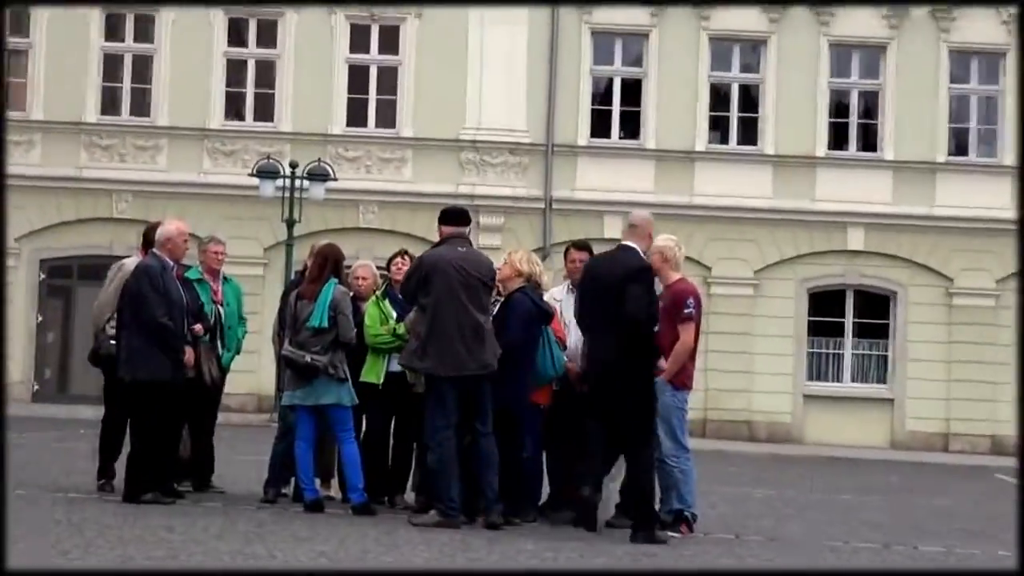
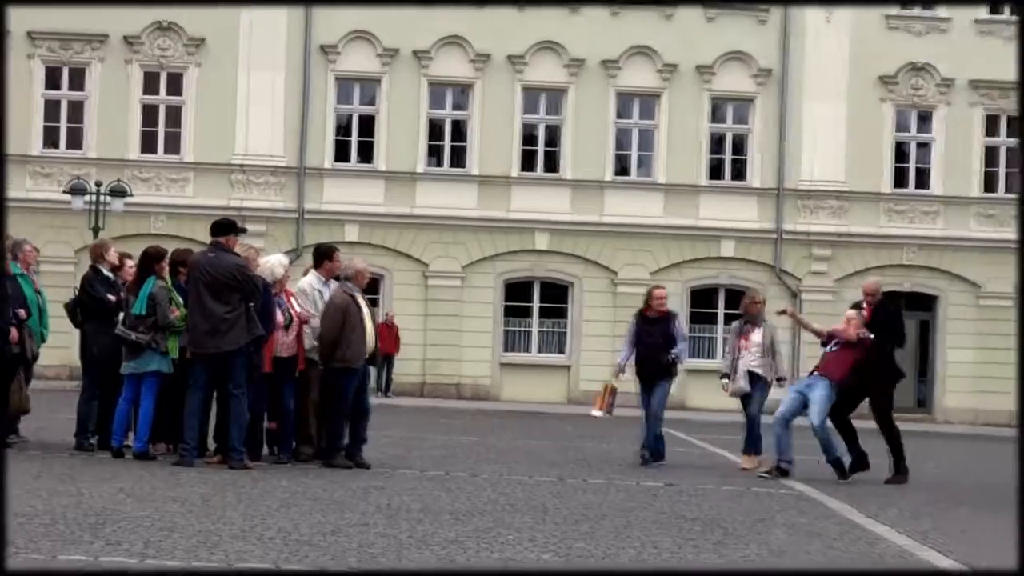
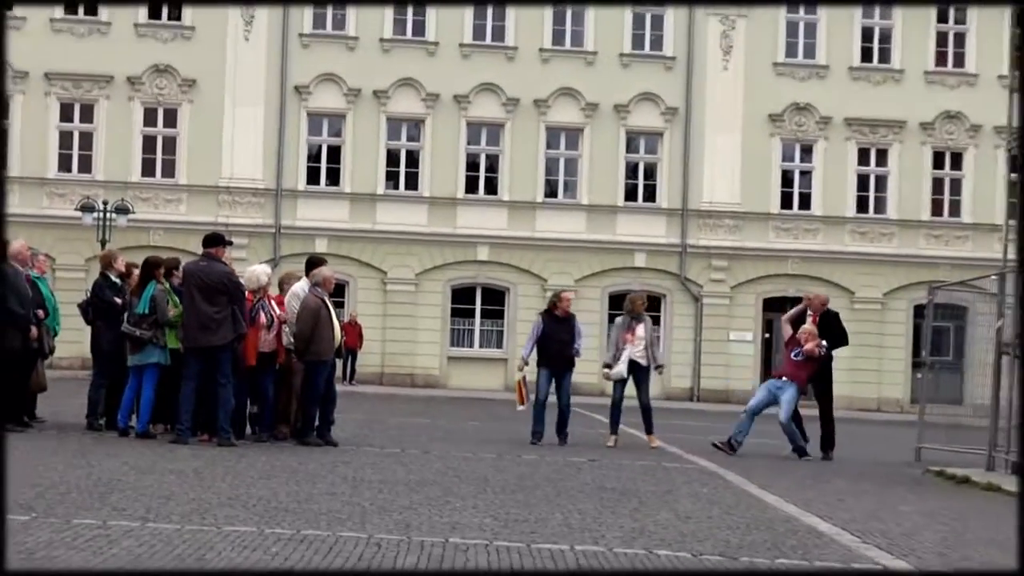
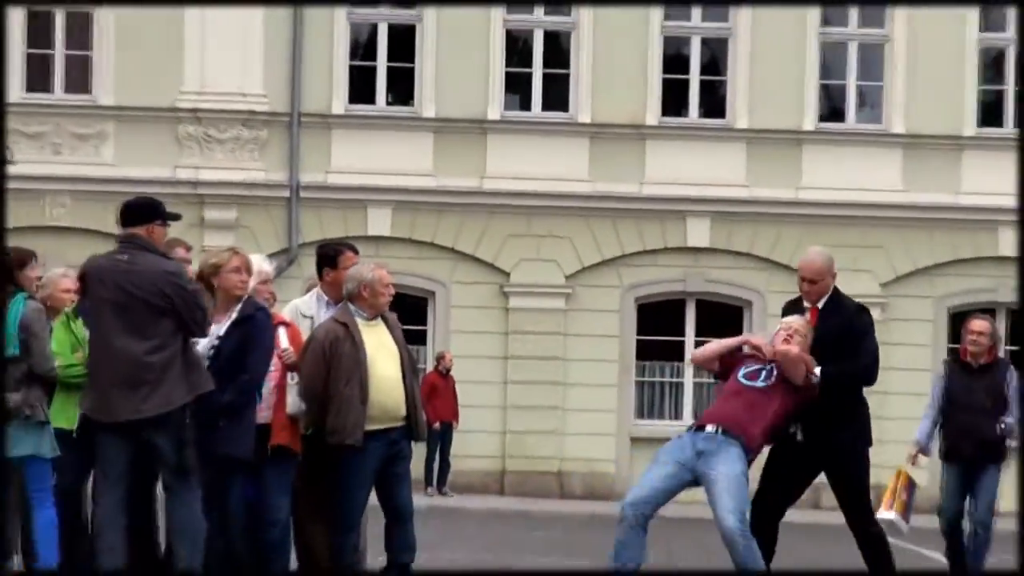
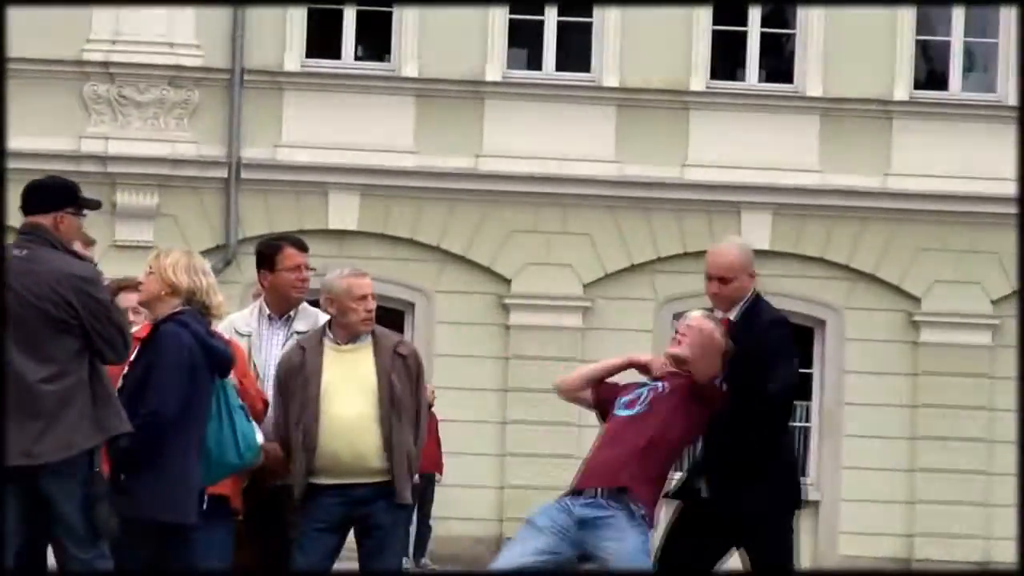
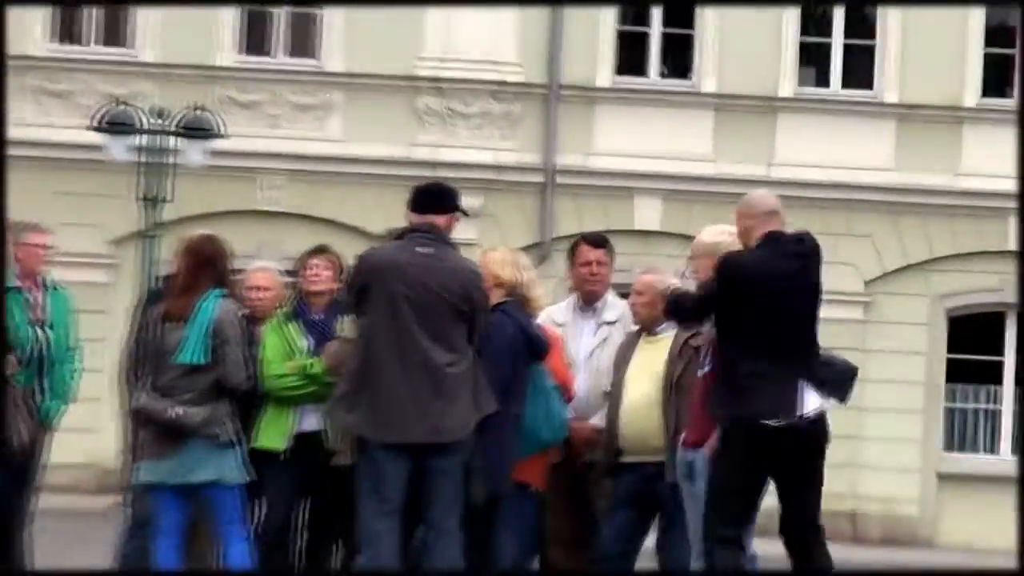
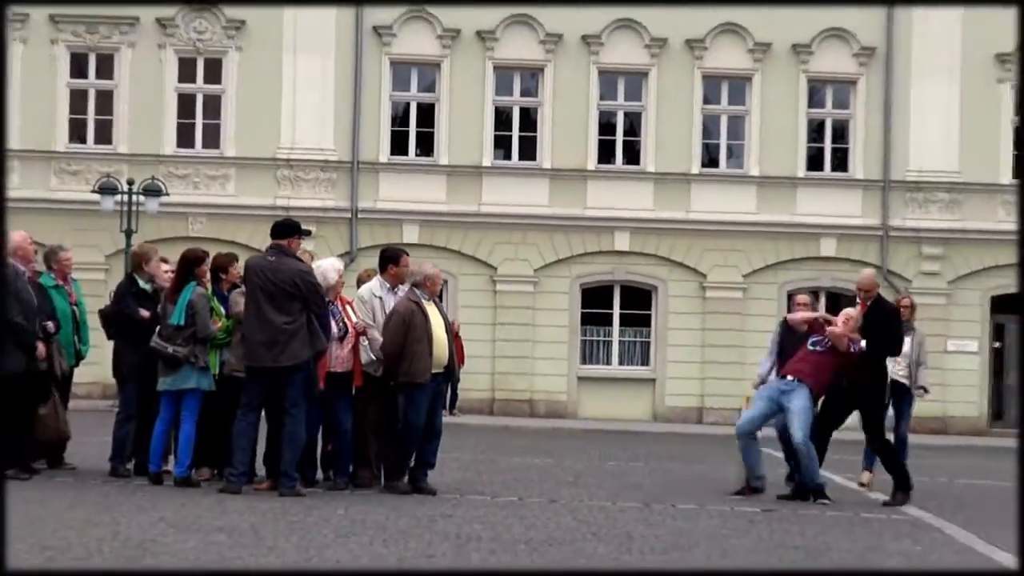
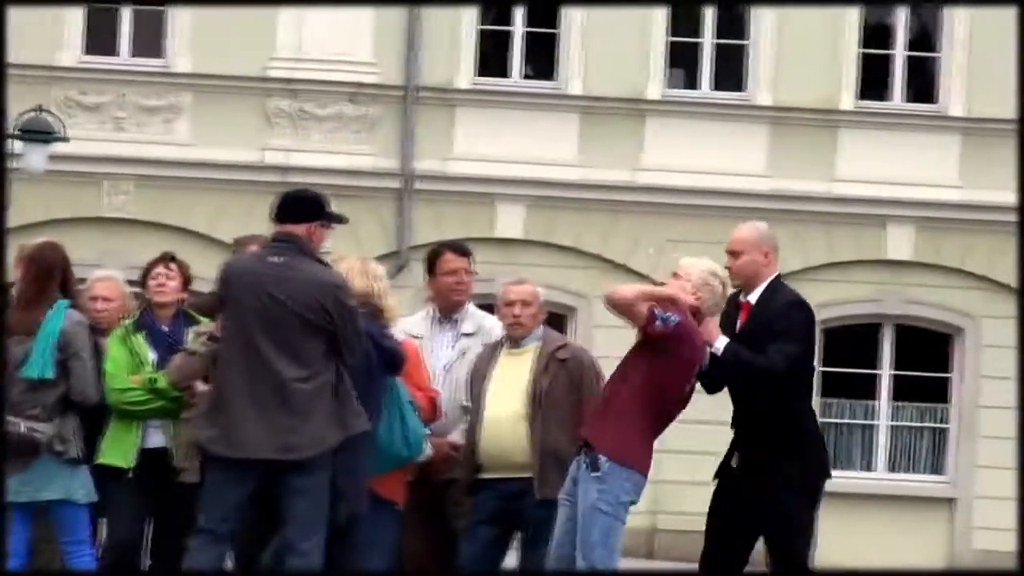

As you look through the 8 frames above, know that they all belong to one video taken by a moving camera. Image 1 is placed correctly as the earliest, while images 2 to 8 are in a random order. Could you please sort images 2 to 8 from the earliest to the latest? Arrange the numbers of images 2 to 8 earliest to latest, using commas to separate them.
6, 8, 5, 4, 7, 2, 3
